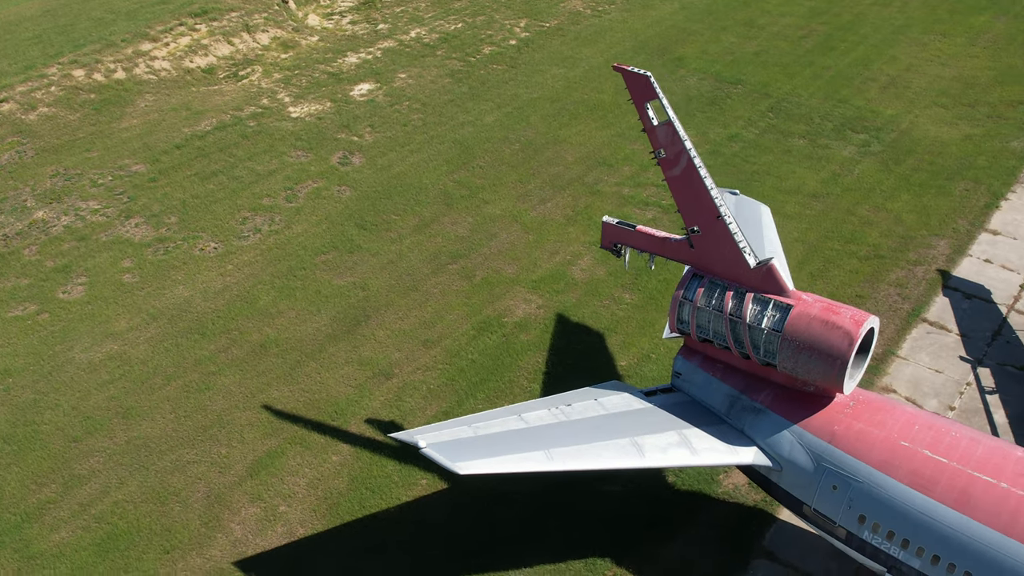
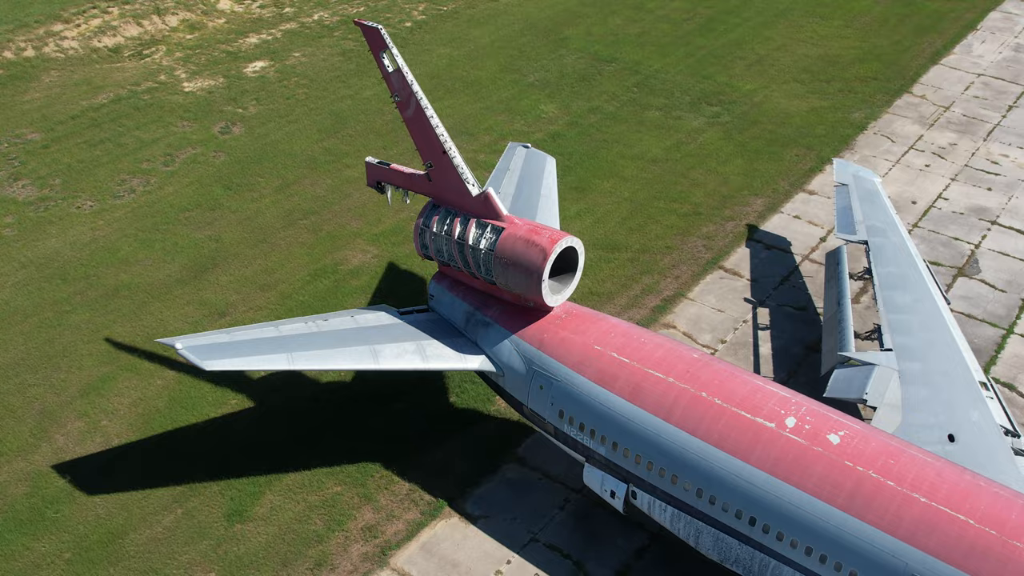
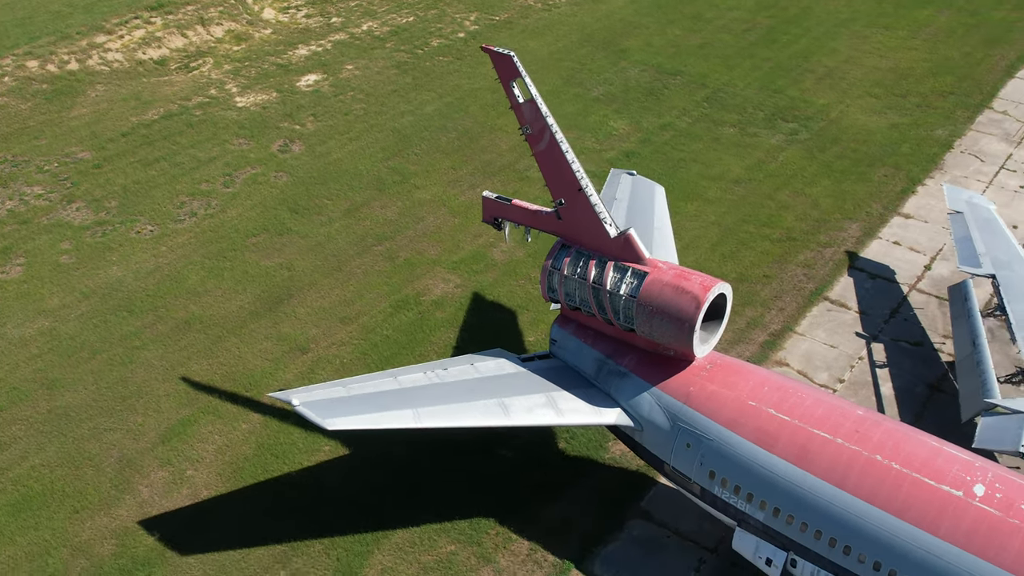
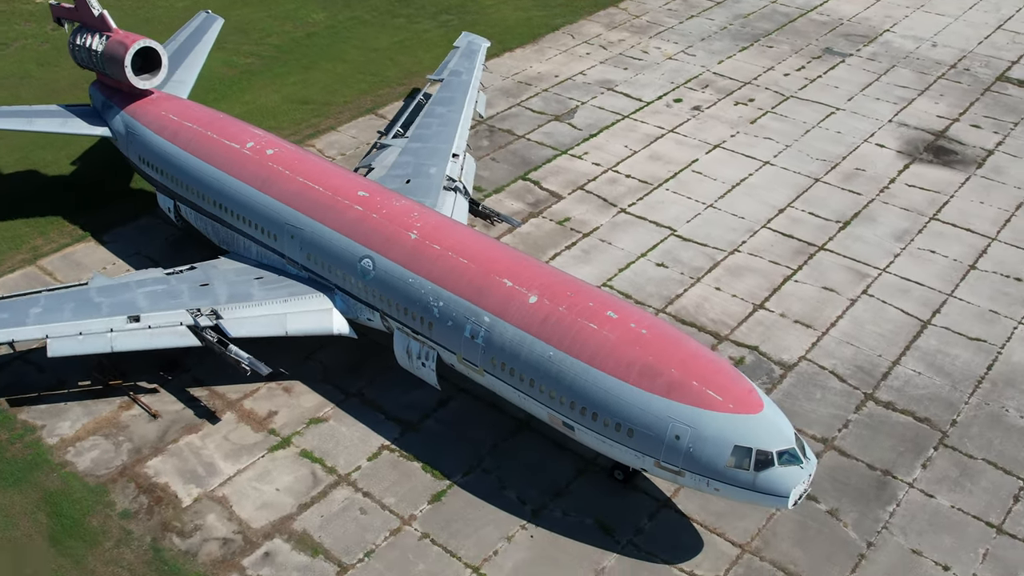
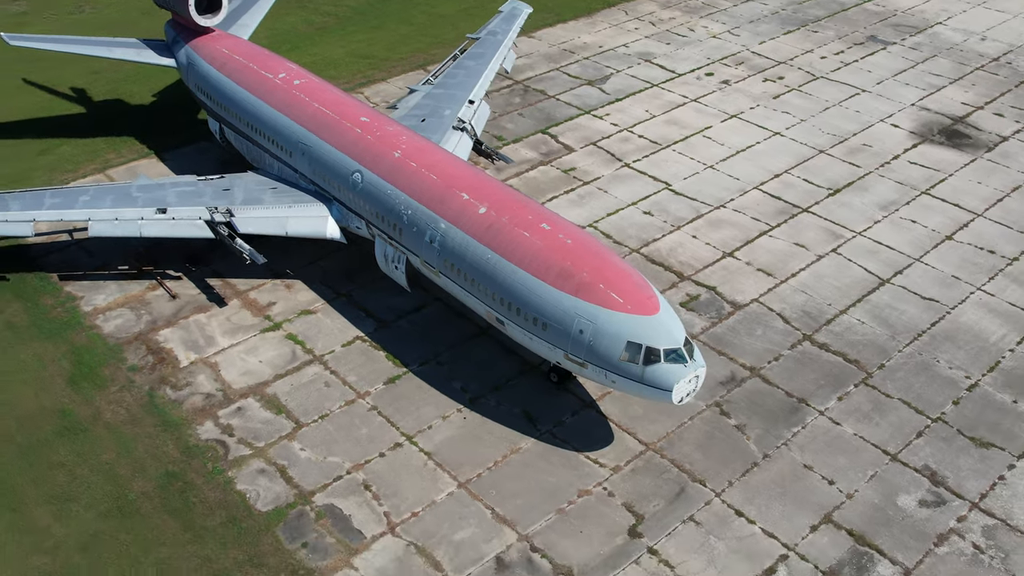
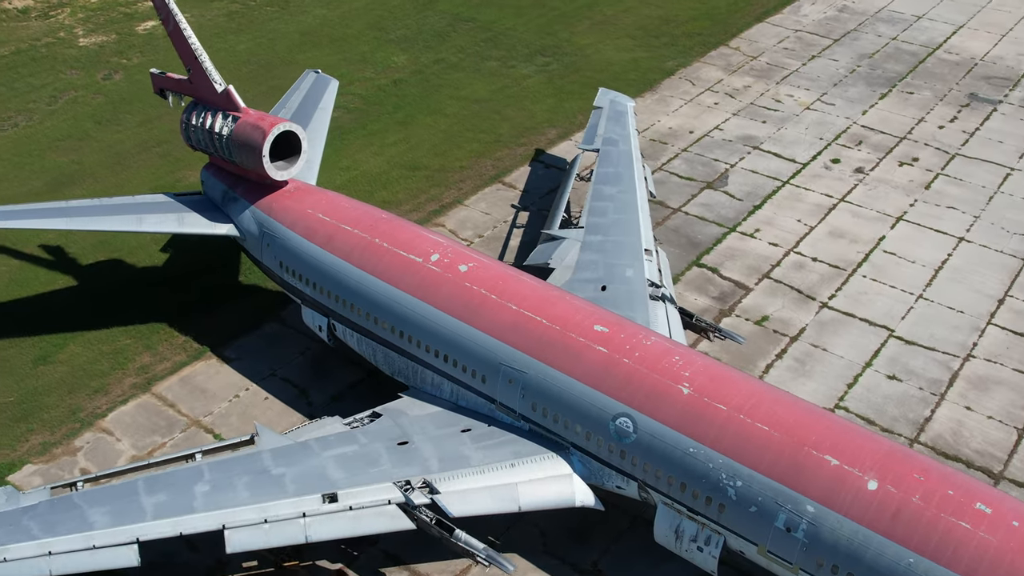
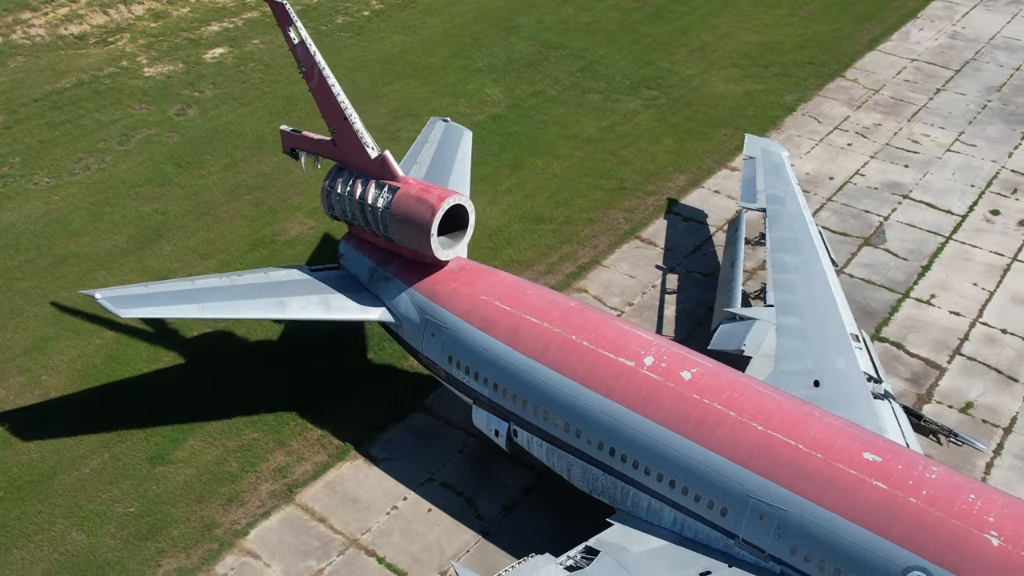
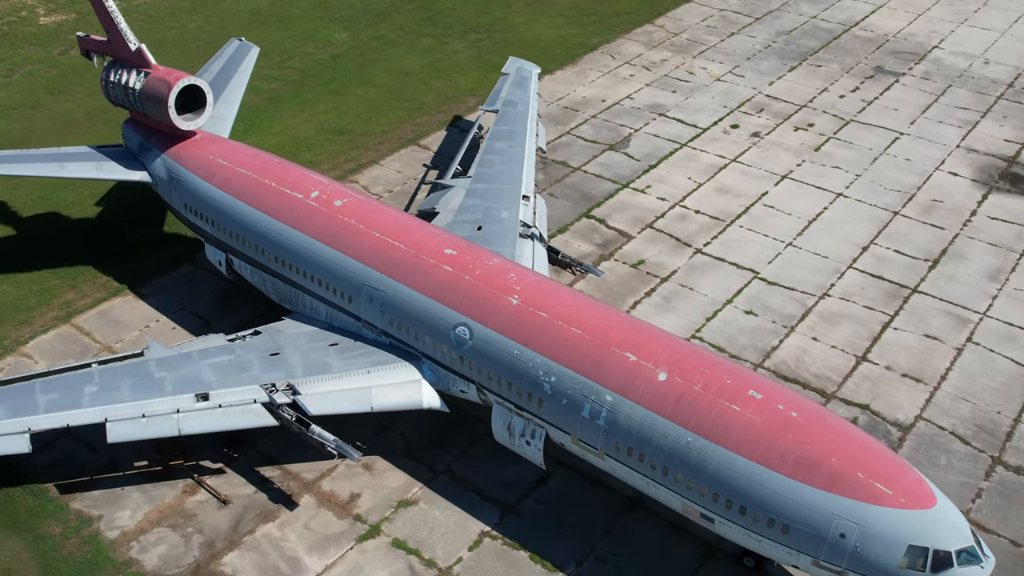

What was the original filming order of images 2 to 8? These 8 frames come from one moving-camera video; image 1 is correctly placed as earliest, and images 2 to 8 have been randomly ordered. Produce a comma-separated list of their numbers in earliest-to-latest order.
3, 2, 7, 6, 8, 4, 5
